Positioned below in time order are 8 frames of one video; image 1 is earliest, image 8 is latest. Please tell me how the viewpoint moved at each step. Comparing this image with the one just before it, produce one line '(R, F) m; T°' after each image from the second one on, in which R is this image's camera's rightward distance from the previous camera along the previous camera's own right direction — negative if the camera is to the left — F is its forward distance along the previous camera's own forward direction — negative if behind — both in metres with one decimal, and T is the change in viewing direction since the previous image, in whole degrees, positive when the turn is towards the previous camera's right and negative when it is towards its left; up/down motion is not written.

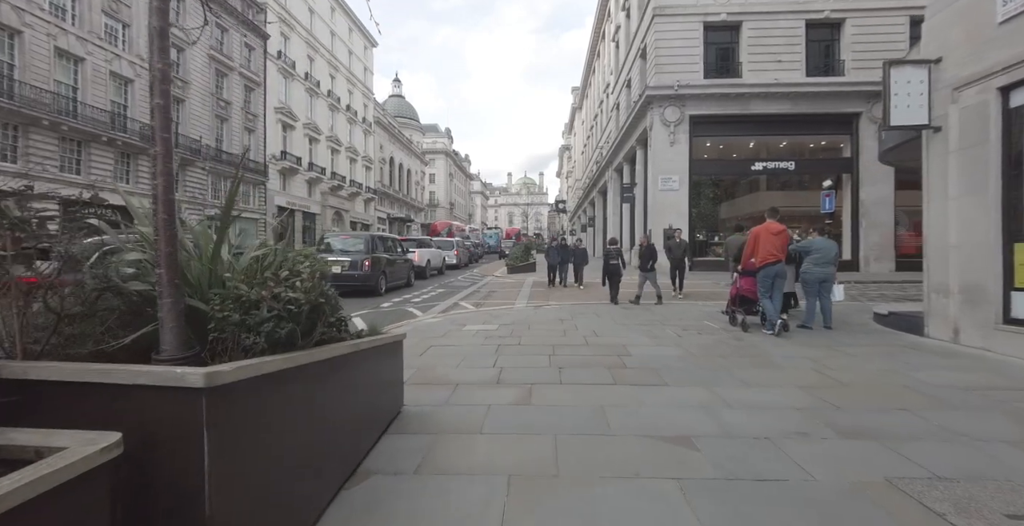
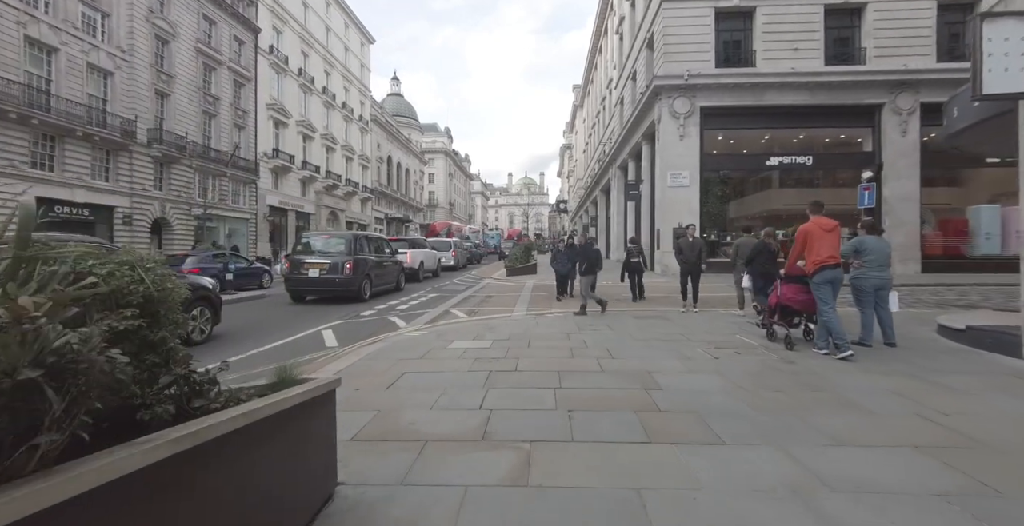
(+0.1, +1.3) m; 0°
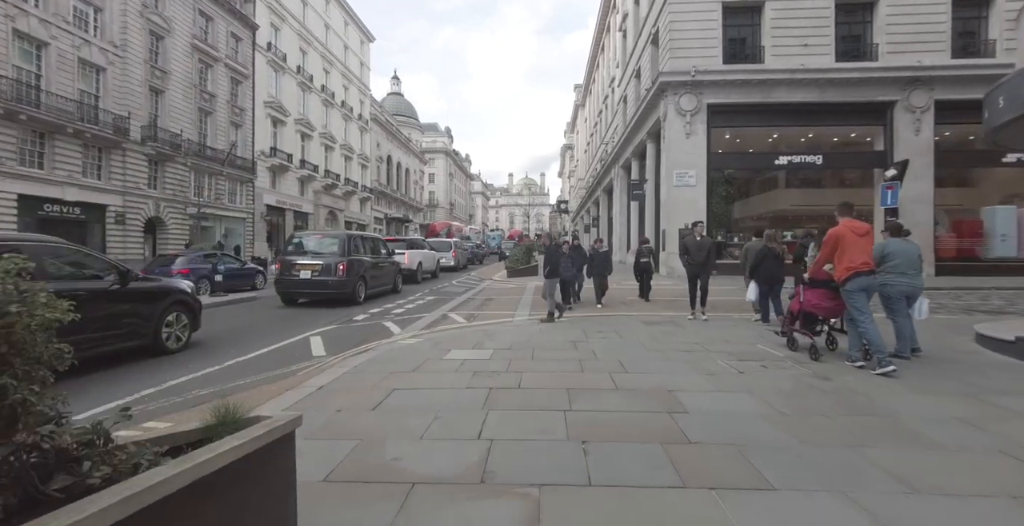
(0.0, +0.5) m; 0°
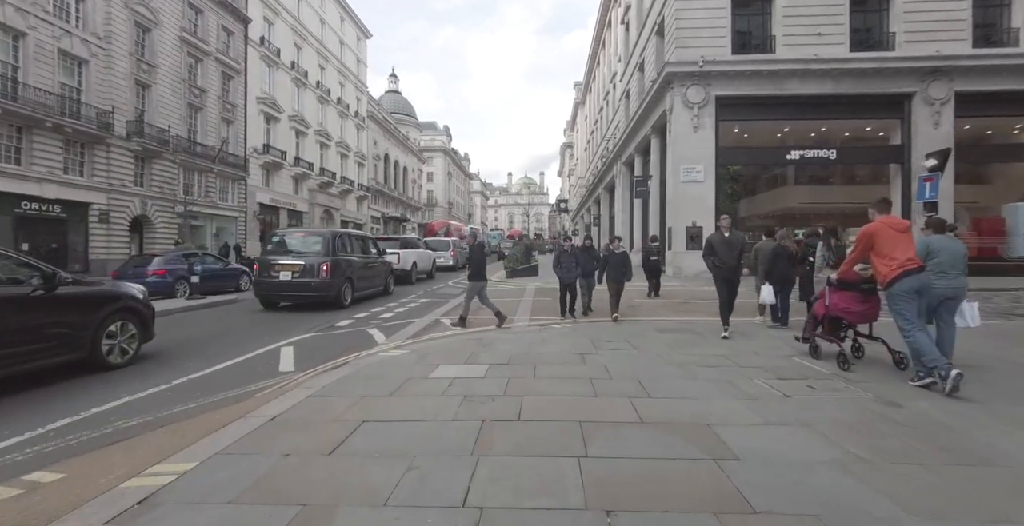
(0.0, +0.9) m; 0°
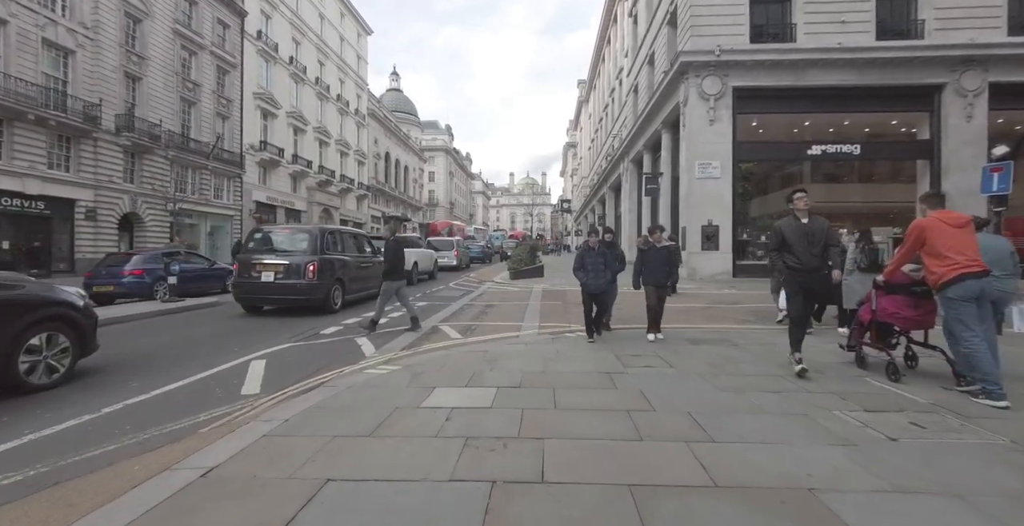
(-0.1, +1.0) m; 0°
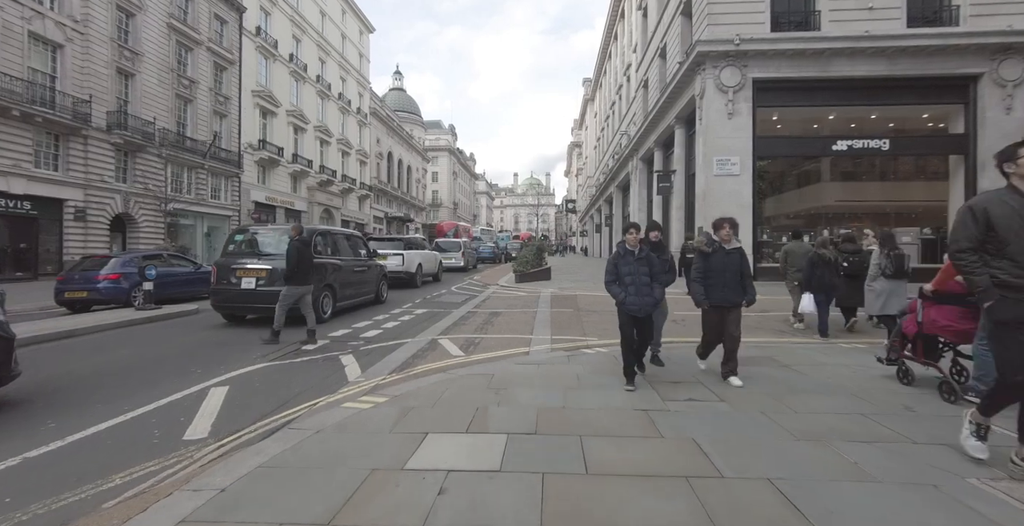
(-0.1, +1.0) m; 0°
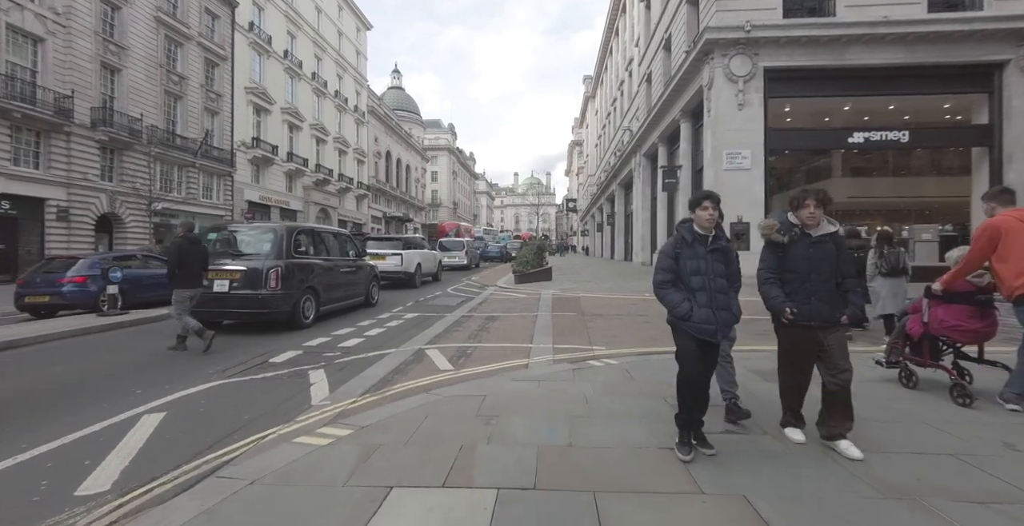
(+0.1, +0.8) m; 0°
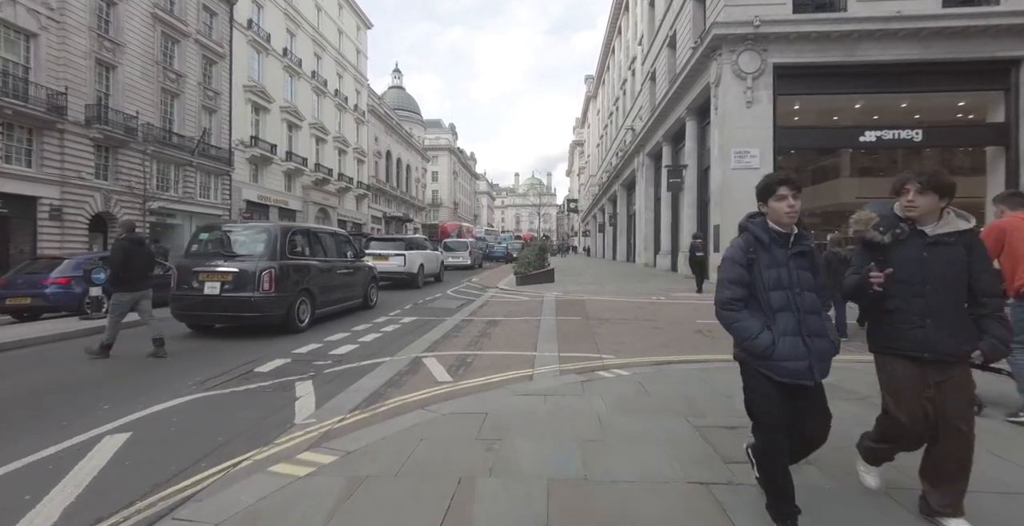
(0.0, +0.4) m; 0°
